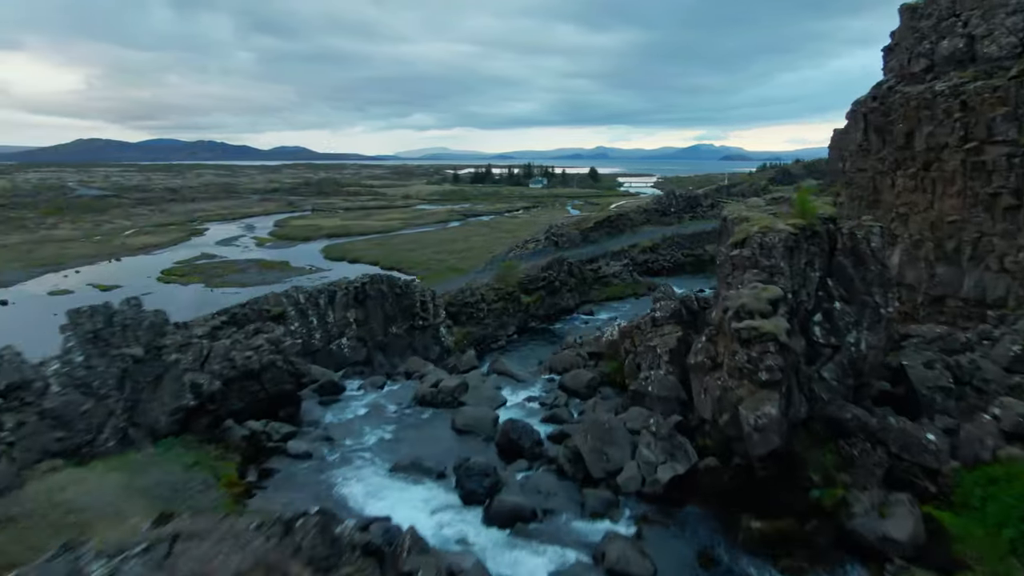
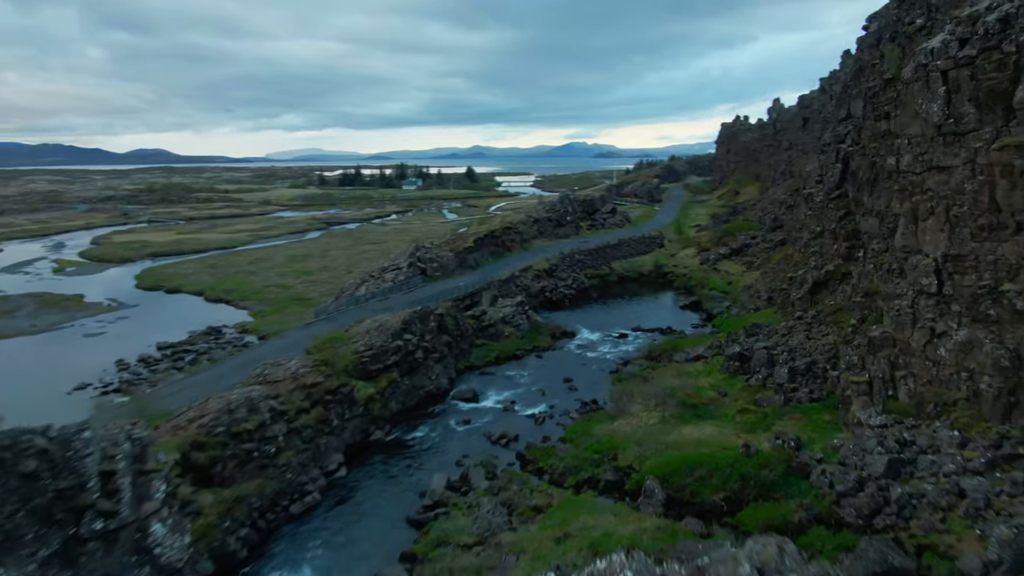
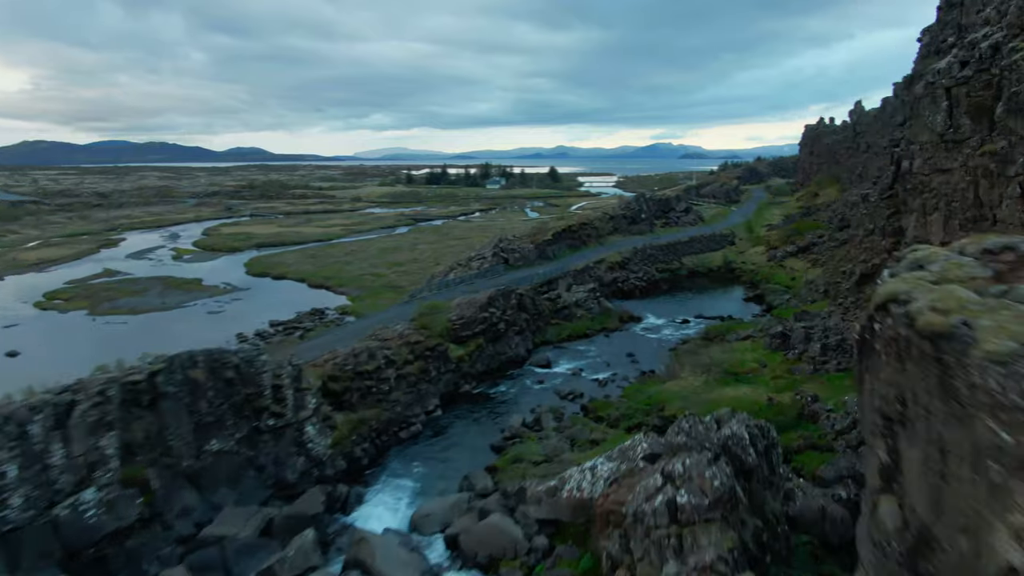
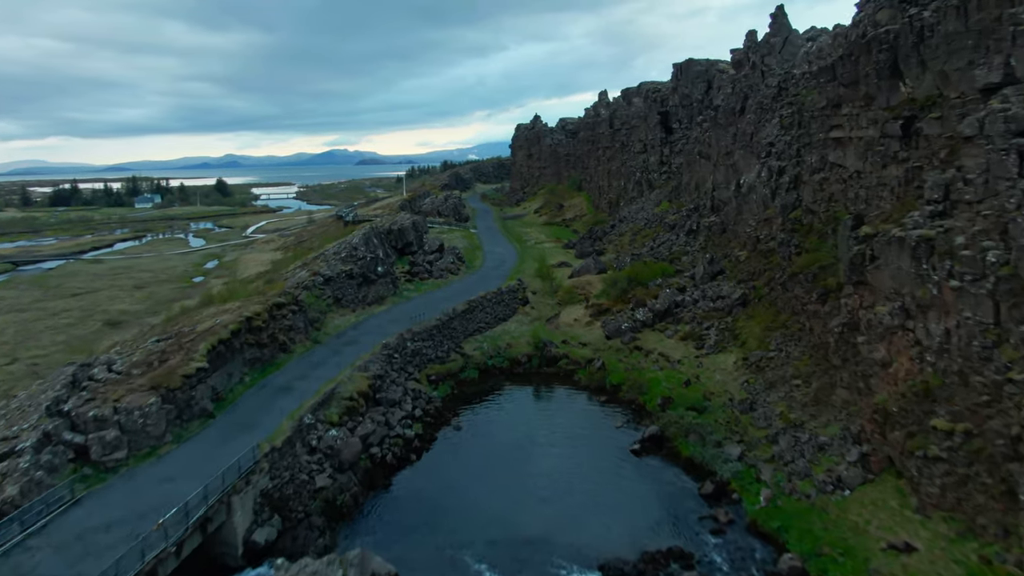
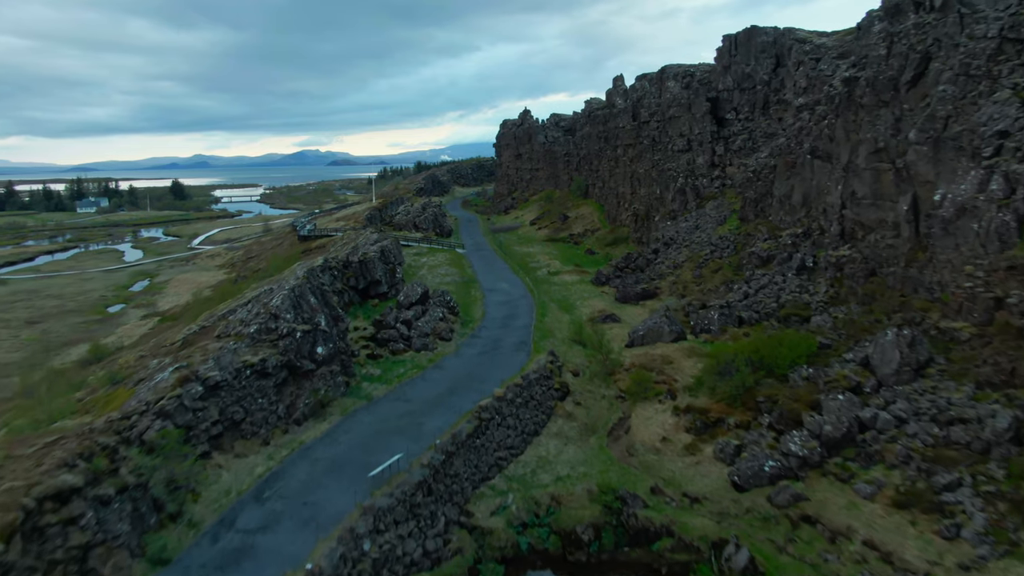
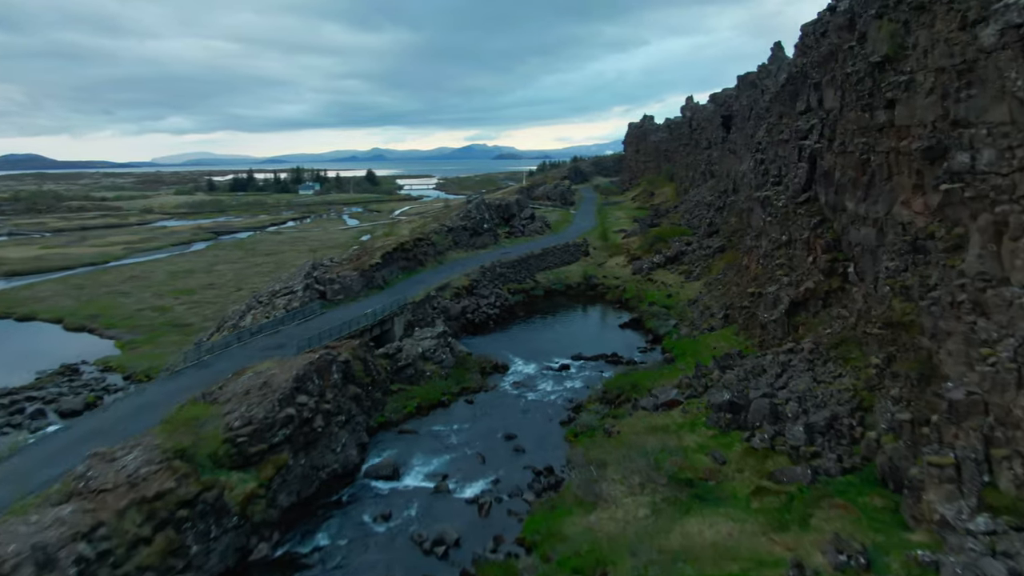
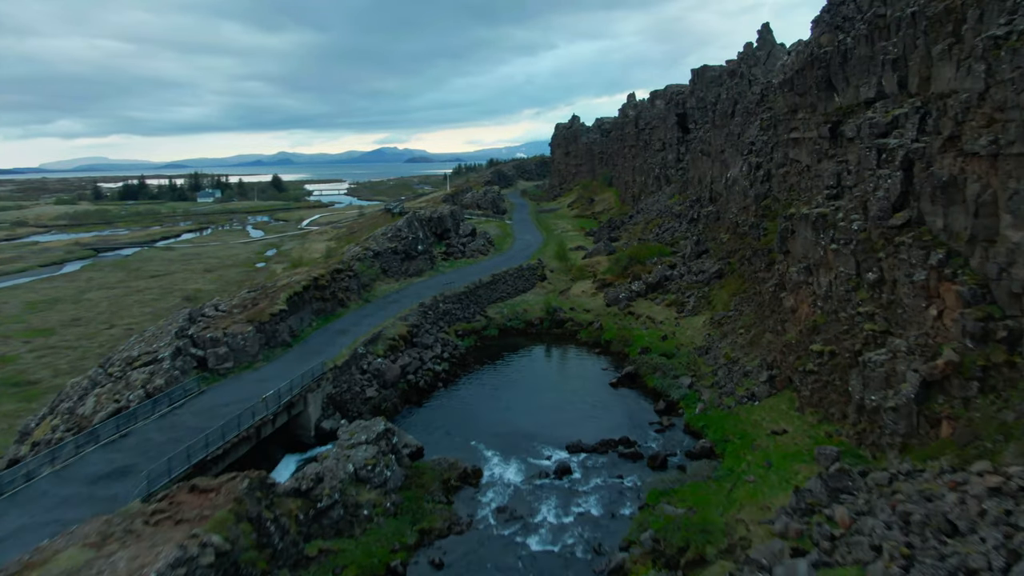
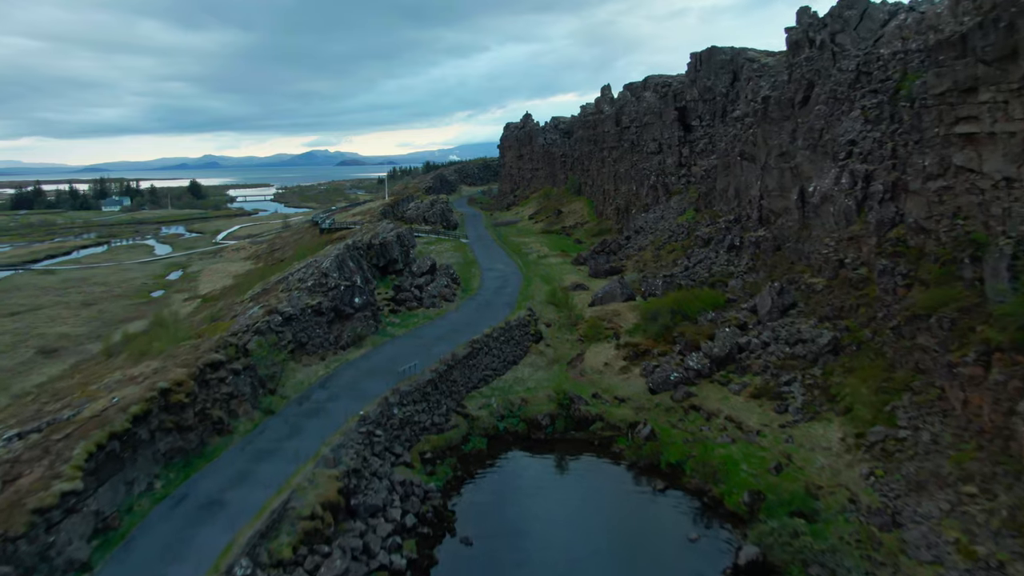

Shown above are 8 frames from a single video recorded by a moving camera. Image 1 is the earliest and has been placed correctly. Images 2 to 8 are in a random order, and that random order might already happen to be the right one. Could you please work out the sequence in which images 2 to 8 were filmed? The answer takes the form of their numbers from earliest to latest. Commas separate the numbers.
3, 2, 6, 7, 4, 8, 5
